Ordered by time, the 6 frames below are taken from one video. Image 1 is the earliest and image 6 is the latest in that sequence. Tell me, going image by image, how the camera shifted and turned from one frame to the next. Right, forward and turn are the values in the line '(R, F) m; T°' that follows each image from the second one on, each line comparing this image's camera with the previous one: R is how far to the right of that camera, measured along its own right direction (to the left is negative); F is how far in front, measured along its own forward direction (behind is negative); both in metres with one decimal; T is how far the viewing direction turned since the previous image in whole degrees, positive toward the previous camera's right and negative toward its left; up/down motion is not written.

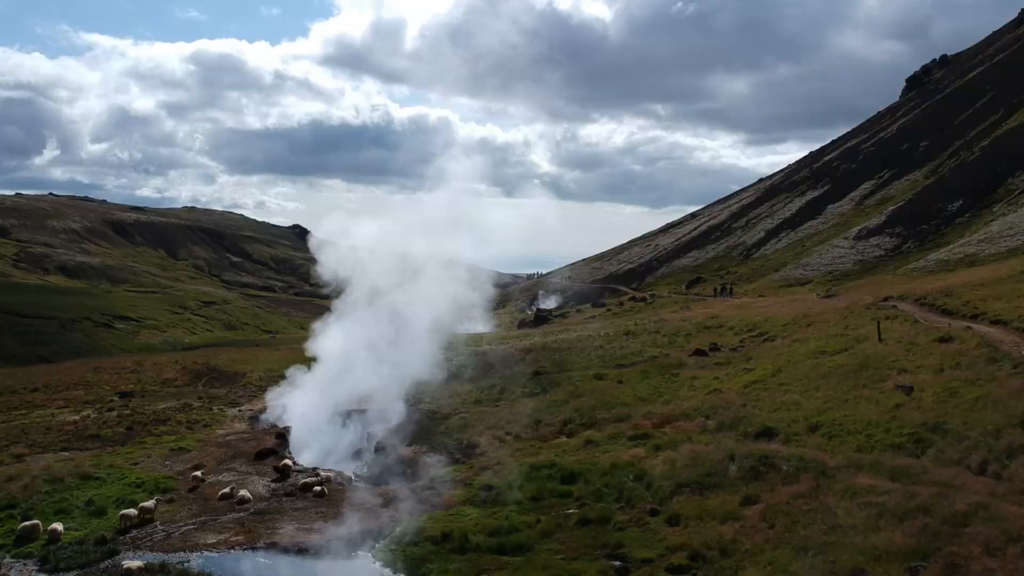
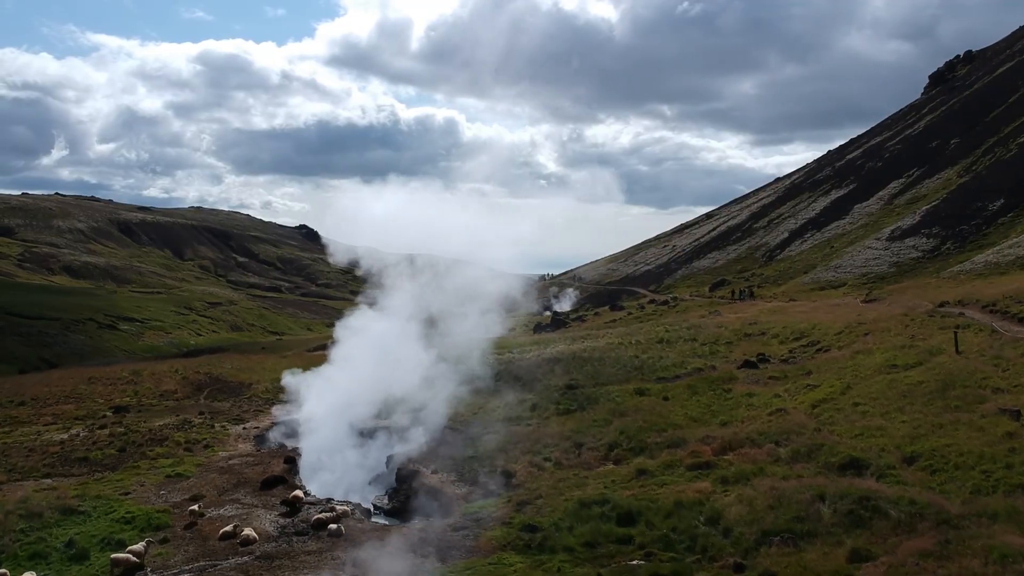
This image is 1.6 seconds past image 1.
(-1.3, +3.5) m; 0°
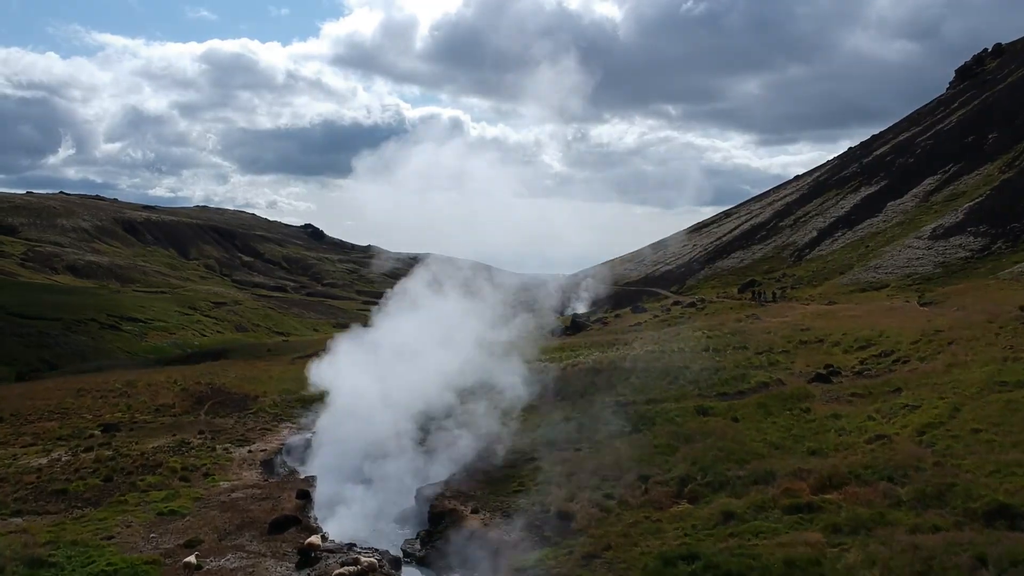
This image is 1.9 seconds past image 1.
(-1.6, +4.2) m; 0°
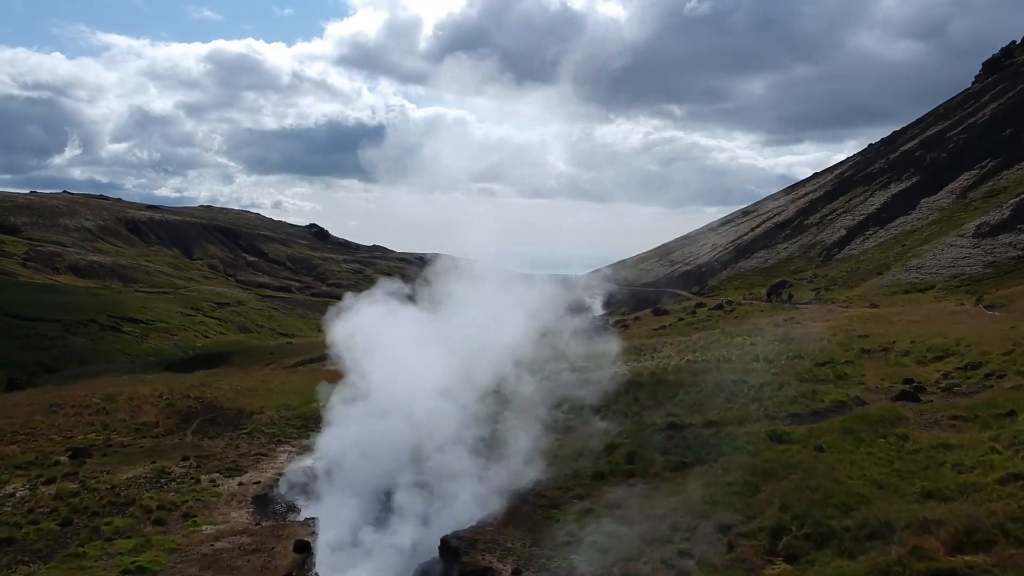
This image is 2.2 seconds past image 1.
(-1.2, +4.5) m; 0°
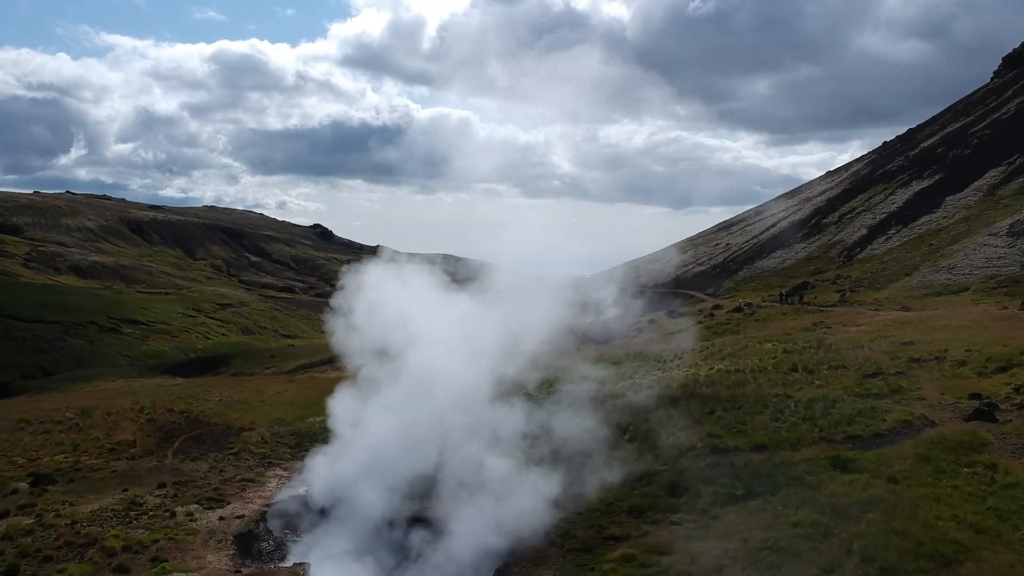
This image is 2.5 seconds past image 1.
(-0.6, +3.2) m; 0°
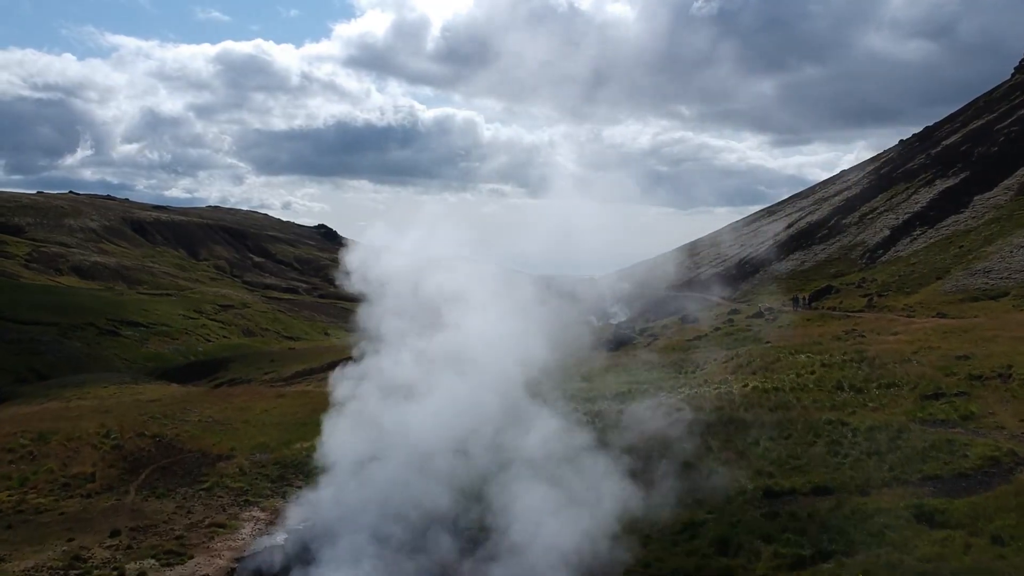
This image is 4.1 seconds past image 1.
(-0.3, +3.6) m; 0°
